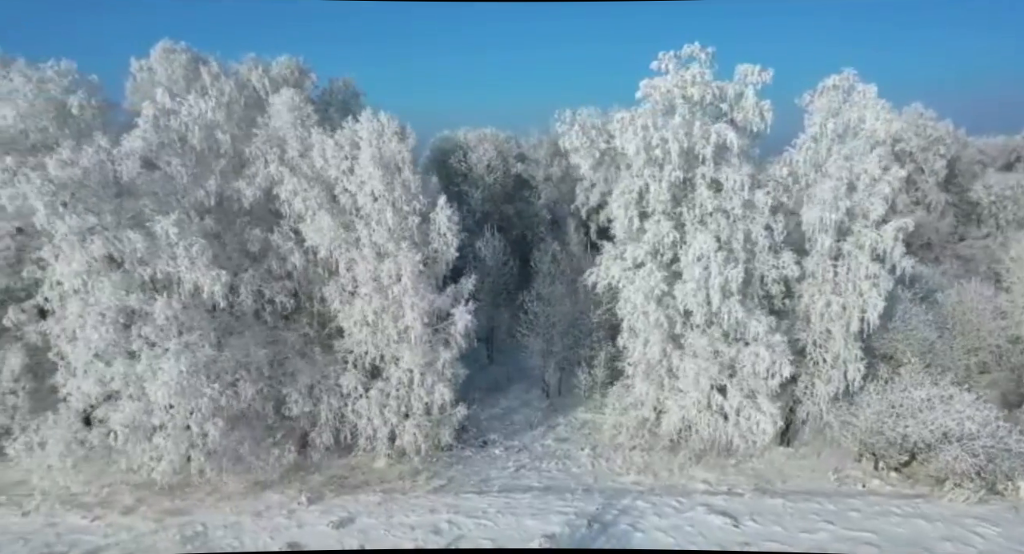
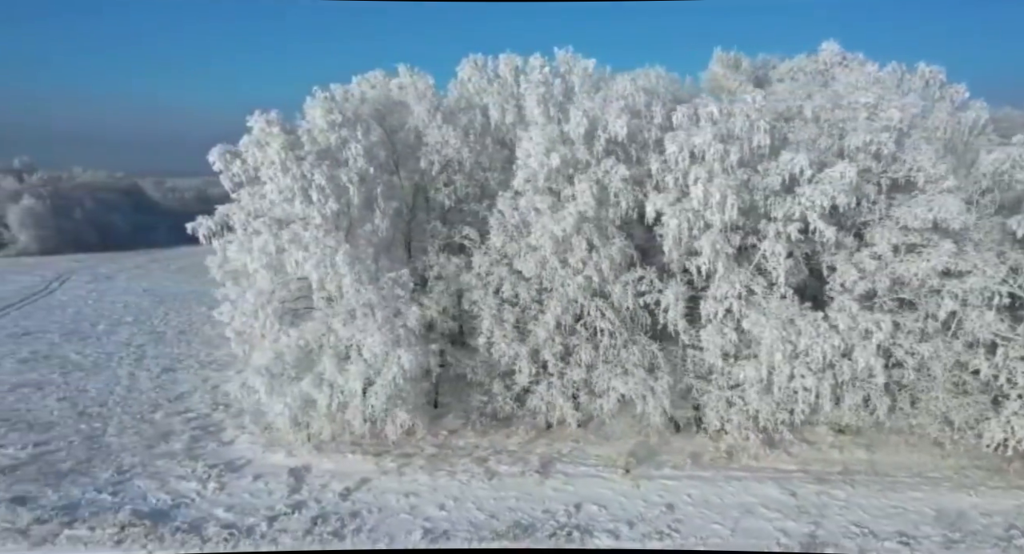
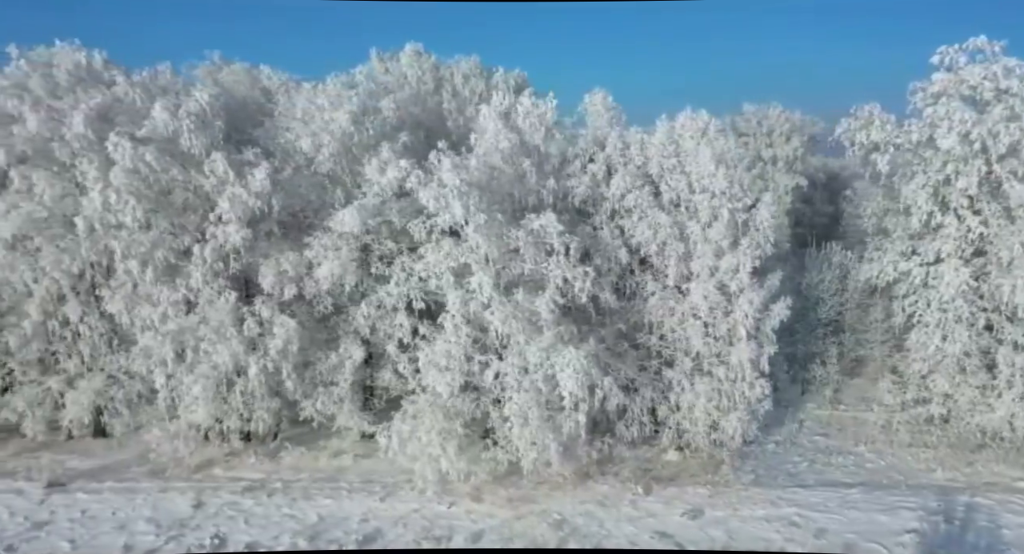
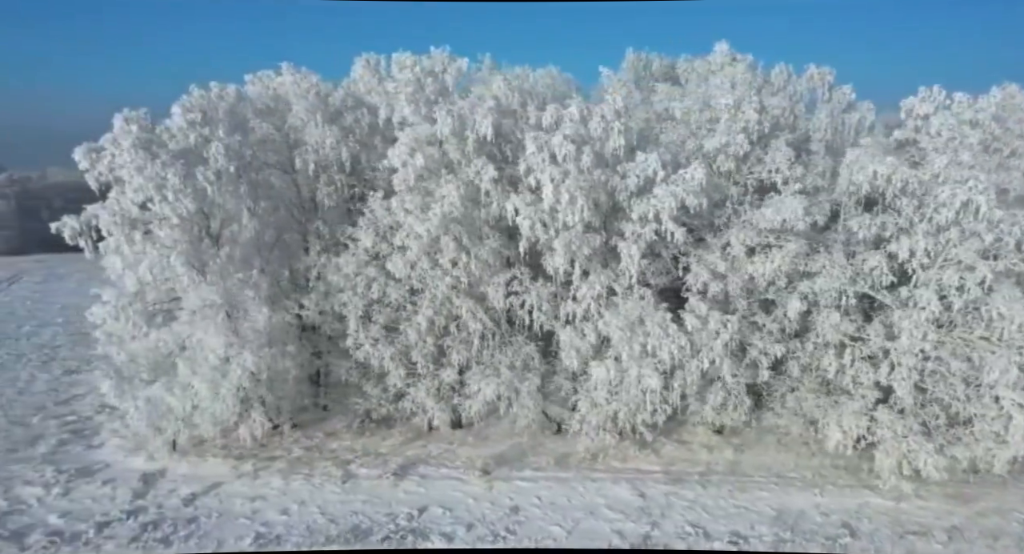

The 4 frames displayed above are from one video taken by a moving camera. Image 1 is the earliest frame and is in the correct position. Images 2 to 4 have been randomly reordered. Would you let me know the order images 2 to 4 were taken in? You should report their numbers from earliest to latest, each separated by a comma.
3, 4, 2
